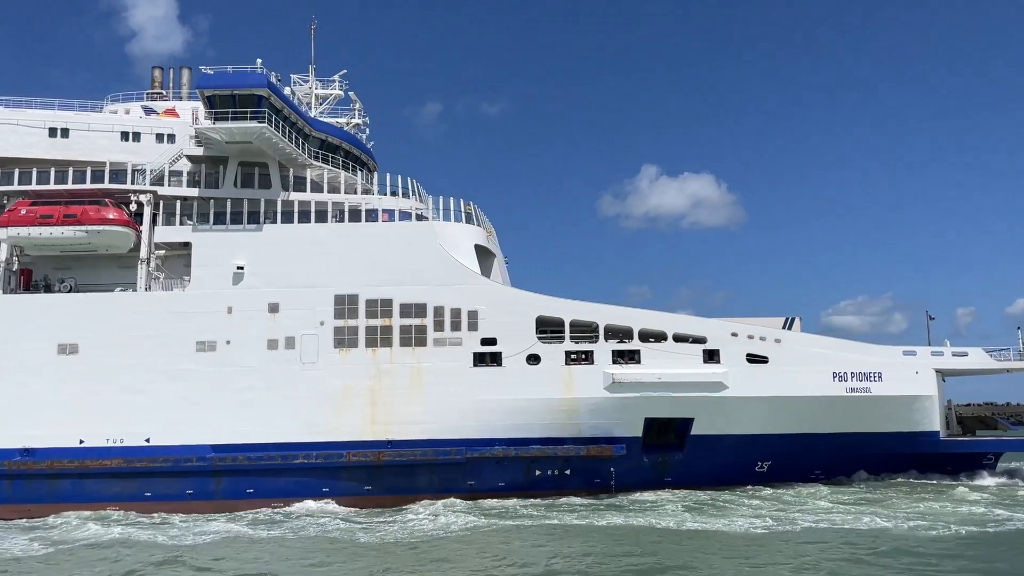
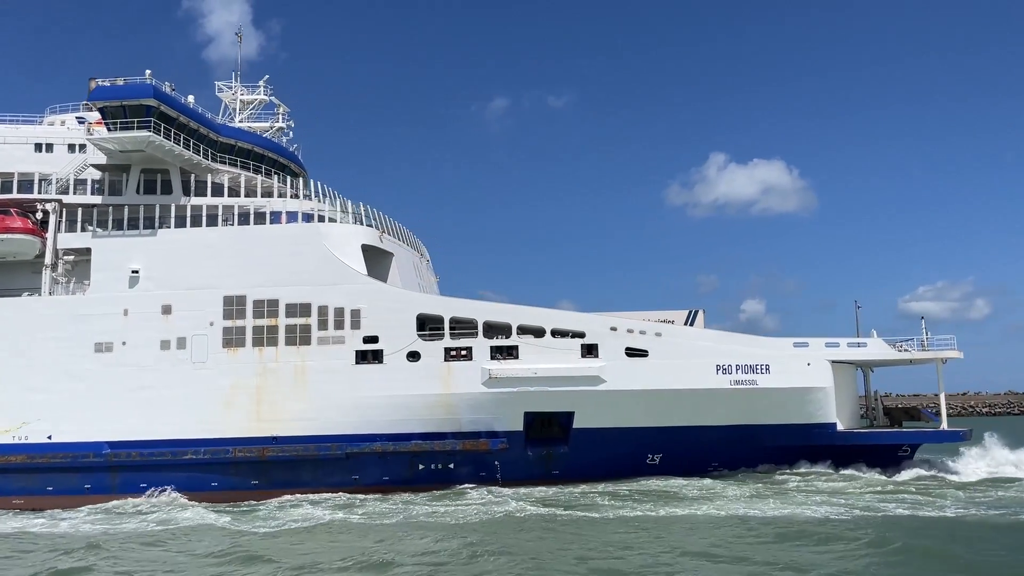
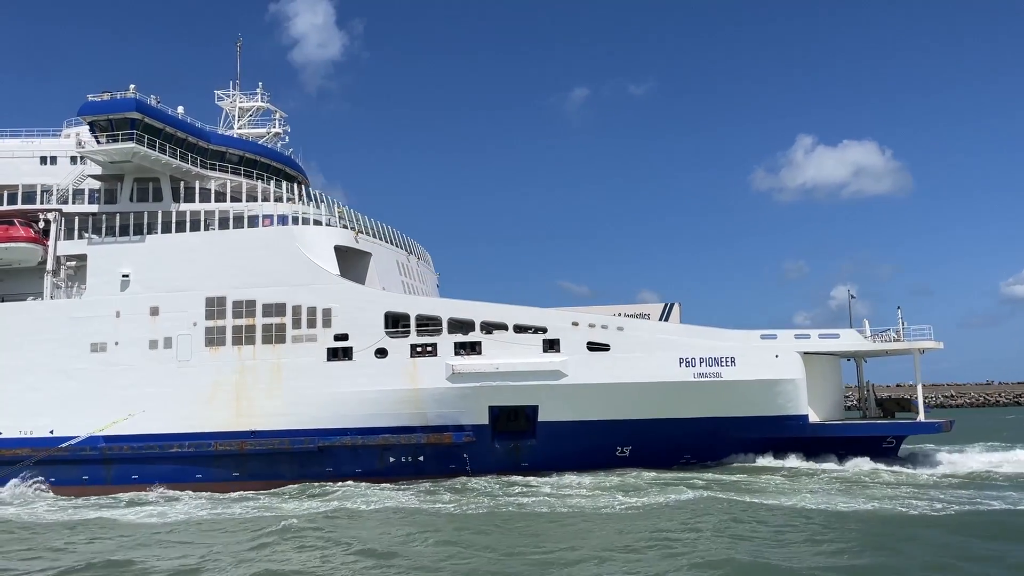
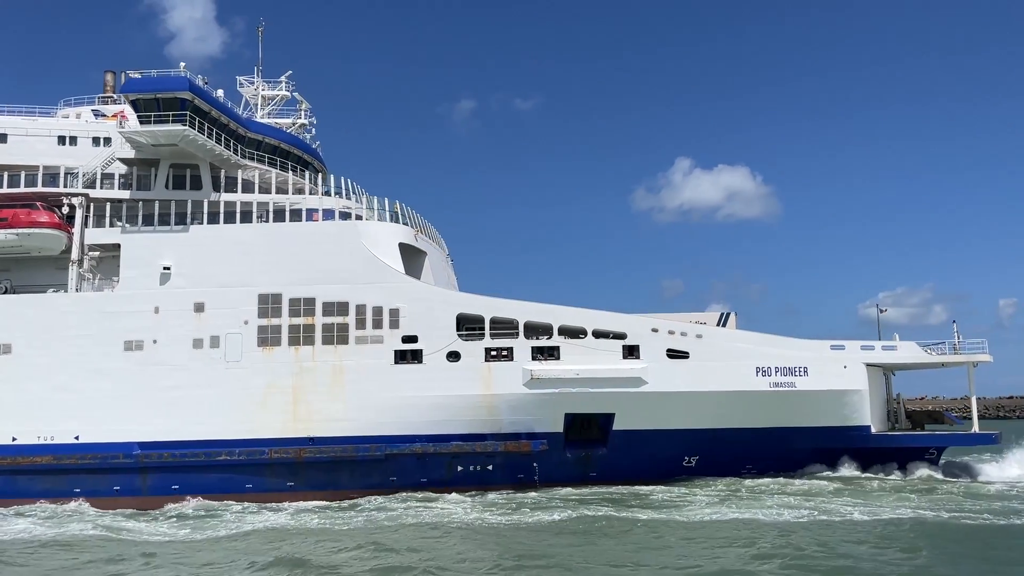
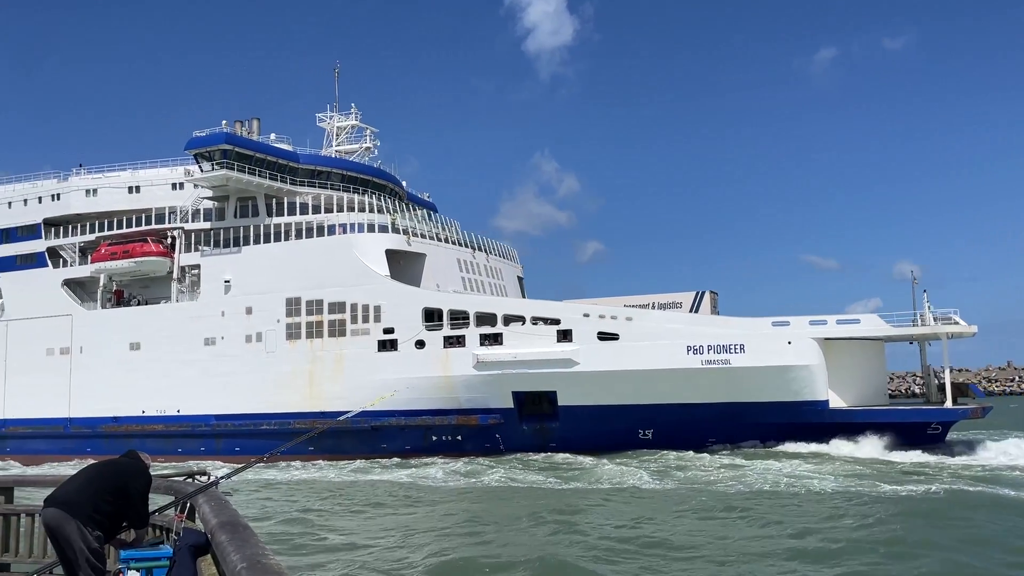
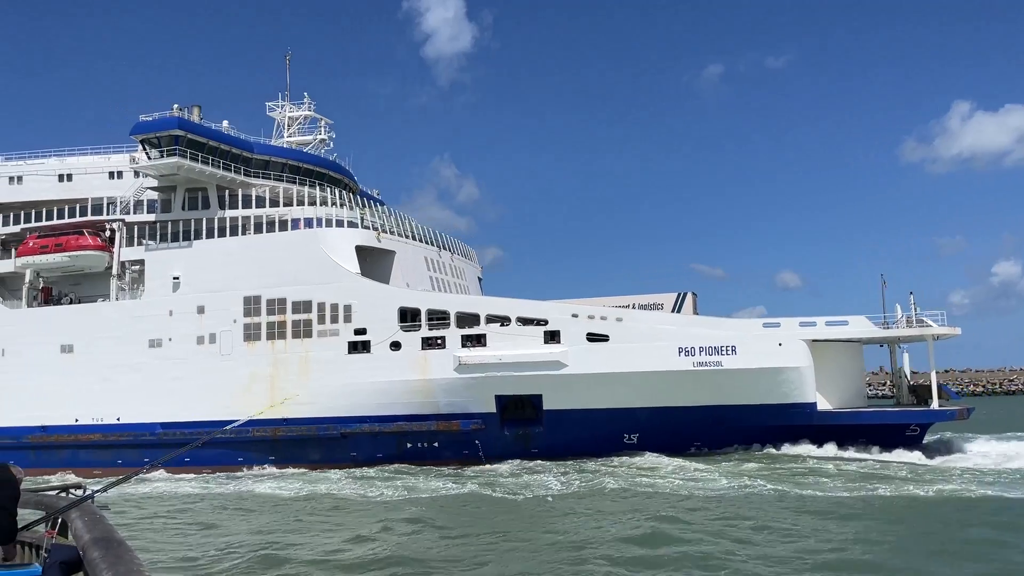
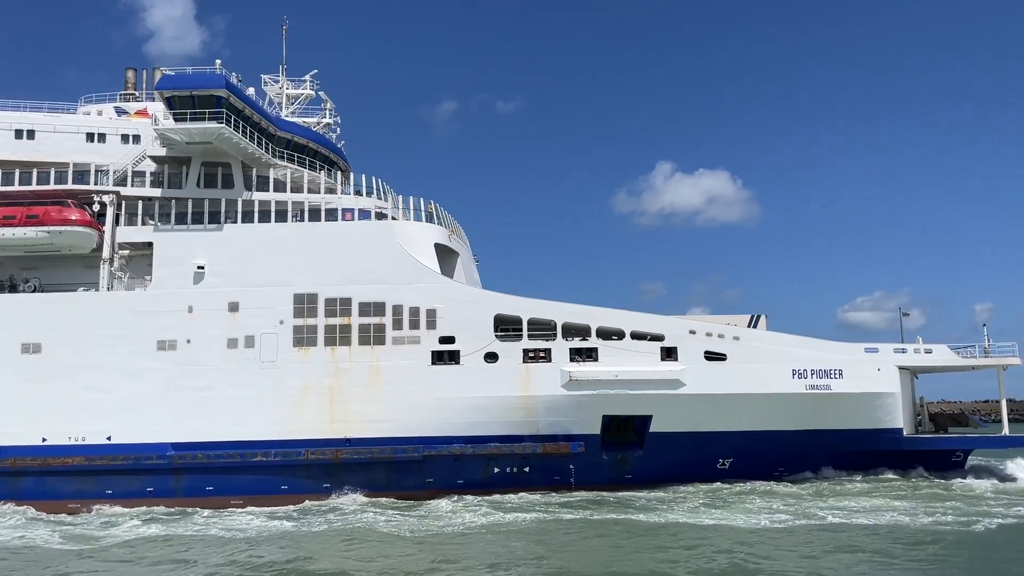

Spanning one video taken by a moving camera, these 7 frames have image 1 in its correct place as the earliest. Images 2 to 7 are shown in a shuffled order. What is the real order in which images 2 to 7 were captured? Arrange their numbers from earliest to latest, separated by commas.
7, 4, 2, 3, 6, 5
